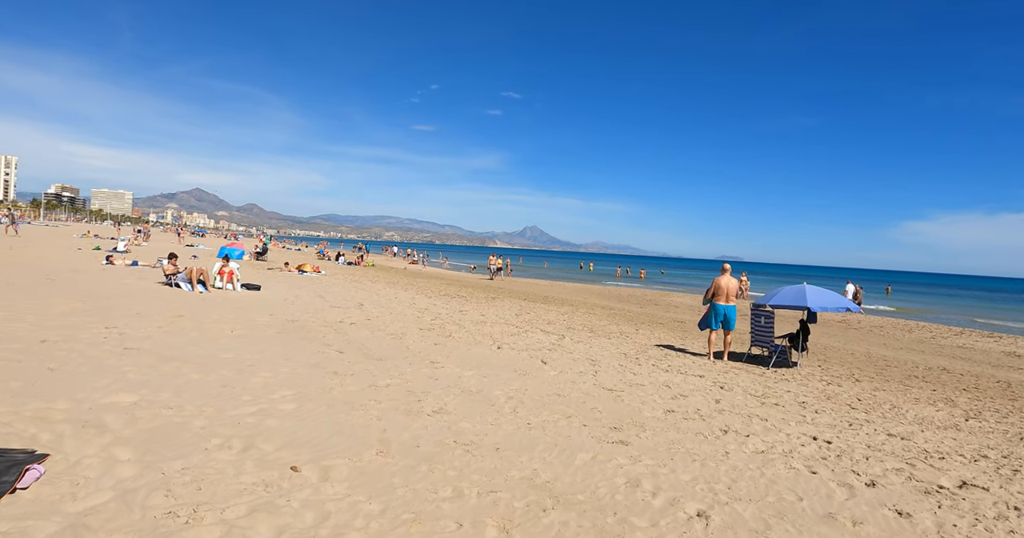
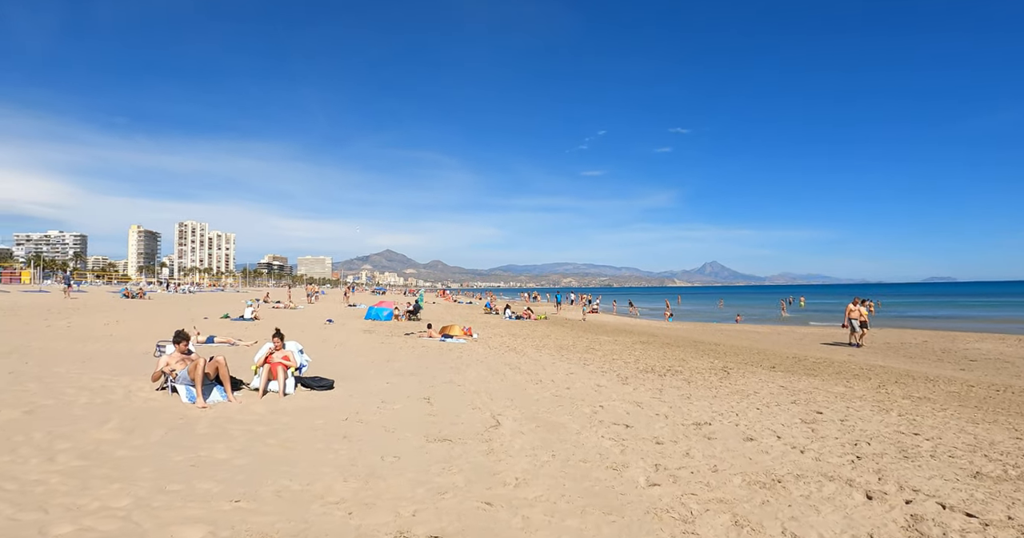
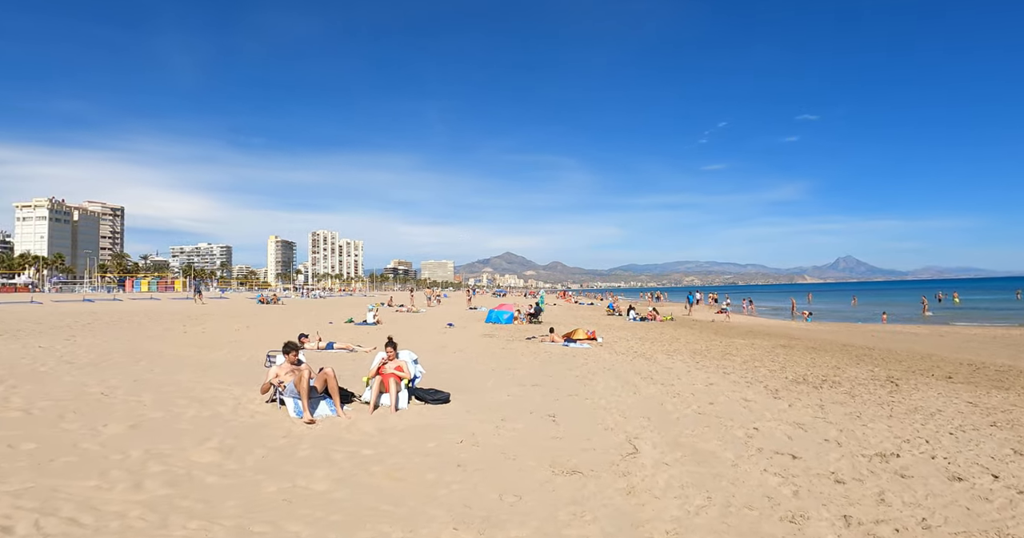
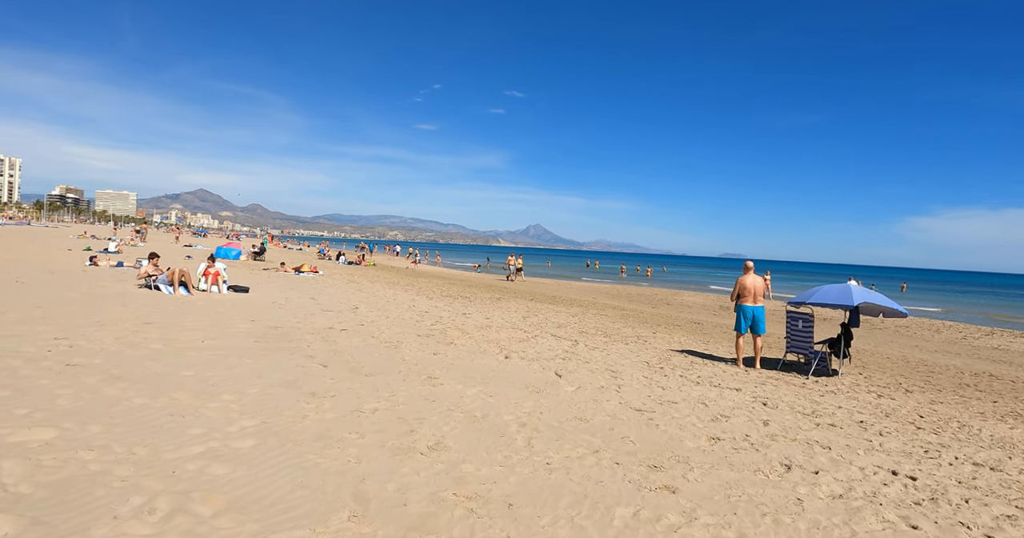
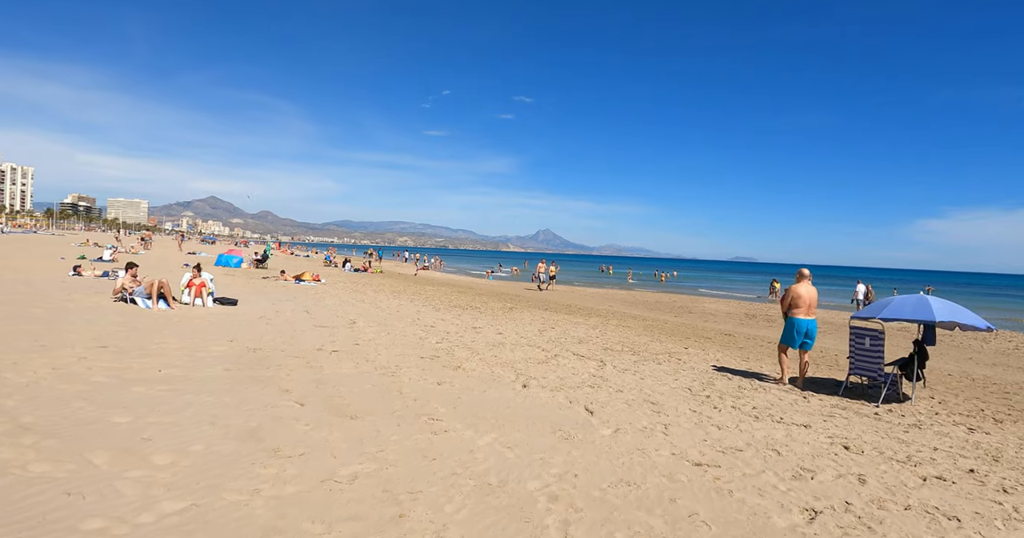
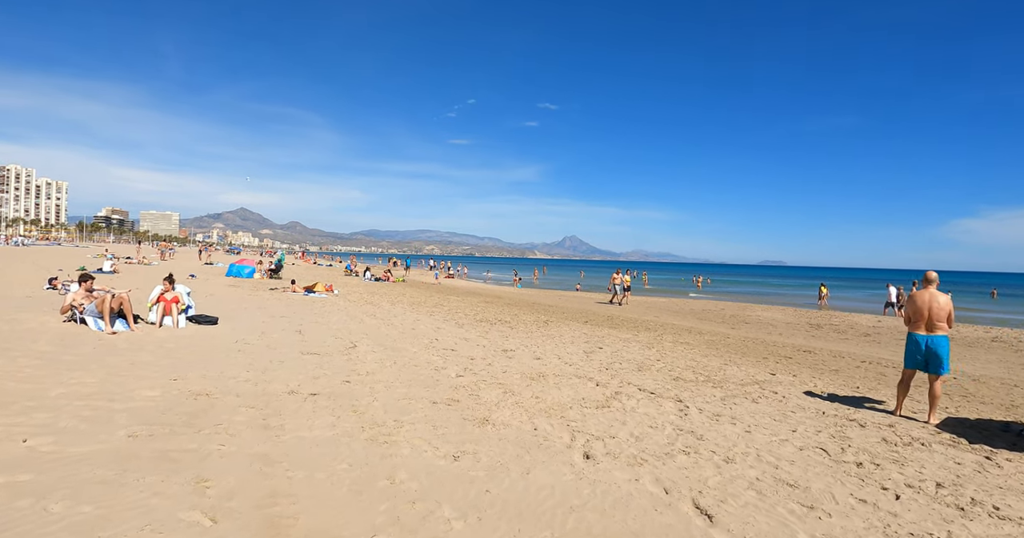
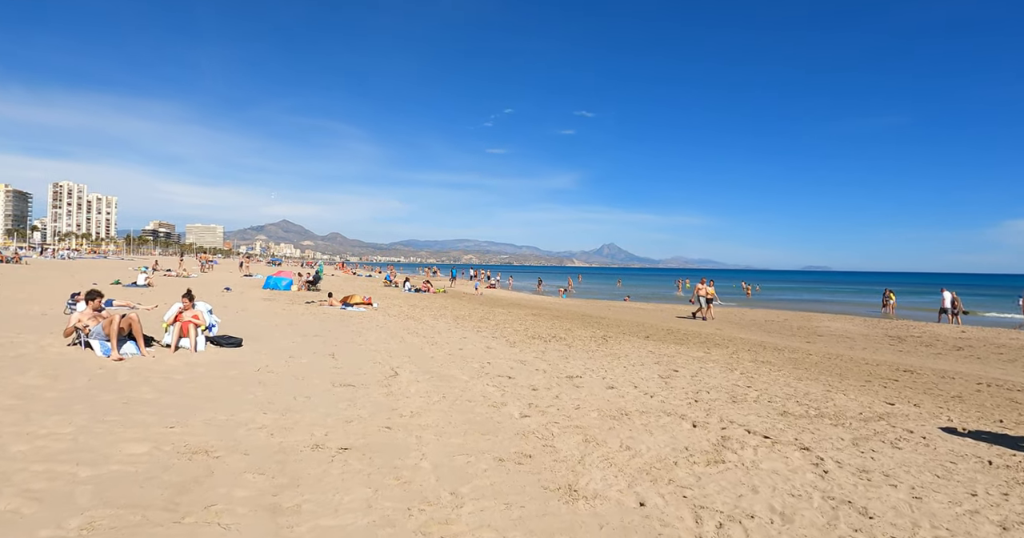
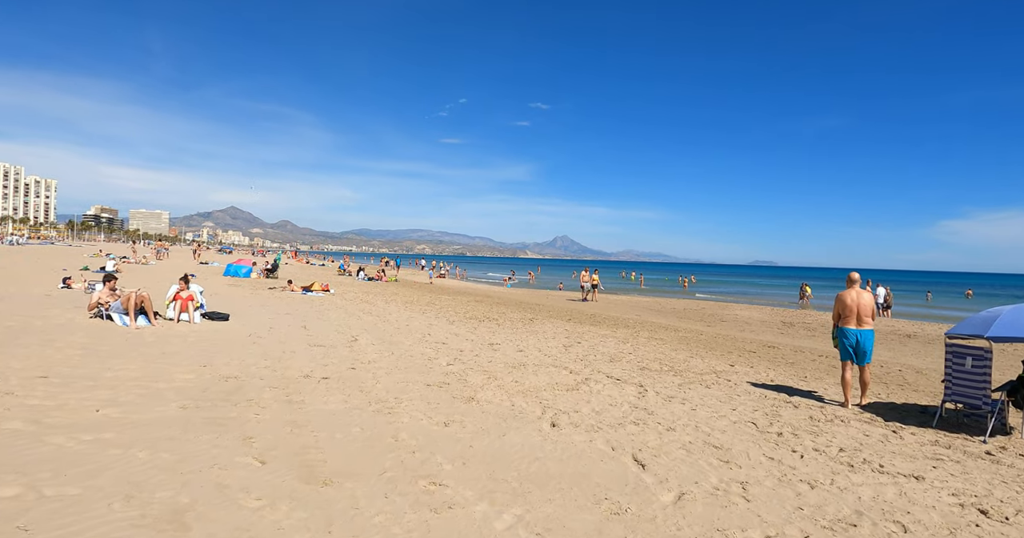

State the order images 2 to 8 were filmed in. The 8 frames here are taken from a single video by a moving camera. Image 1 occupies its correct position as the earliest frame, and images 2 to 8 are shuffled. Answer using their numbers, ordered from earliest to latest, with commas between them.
4, 5, 8, 6, 7, 2, 3
